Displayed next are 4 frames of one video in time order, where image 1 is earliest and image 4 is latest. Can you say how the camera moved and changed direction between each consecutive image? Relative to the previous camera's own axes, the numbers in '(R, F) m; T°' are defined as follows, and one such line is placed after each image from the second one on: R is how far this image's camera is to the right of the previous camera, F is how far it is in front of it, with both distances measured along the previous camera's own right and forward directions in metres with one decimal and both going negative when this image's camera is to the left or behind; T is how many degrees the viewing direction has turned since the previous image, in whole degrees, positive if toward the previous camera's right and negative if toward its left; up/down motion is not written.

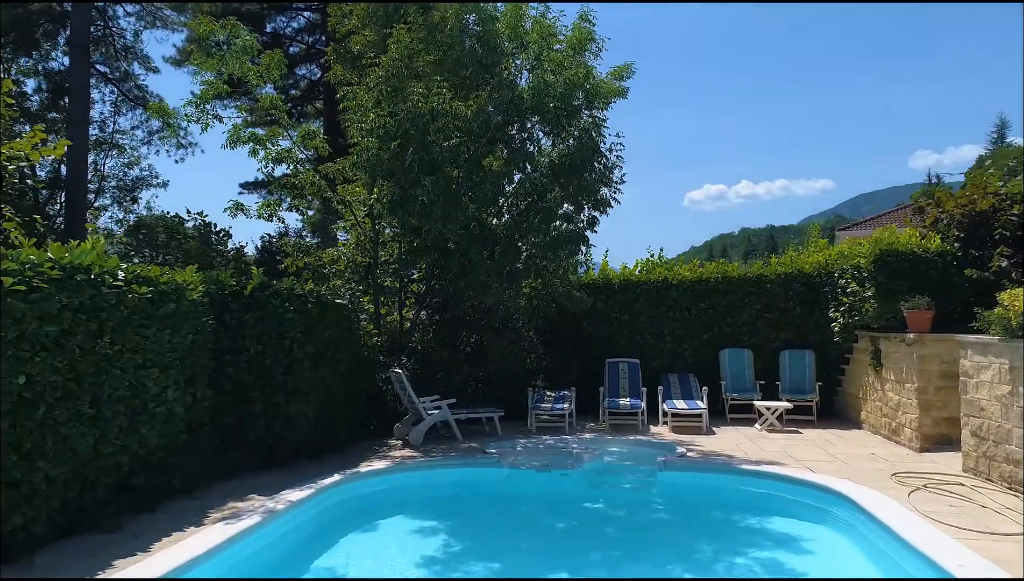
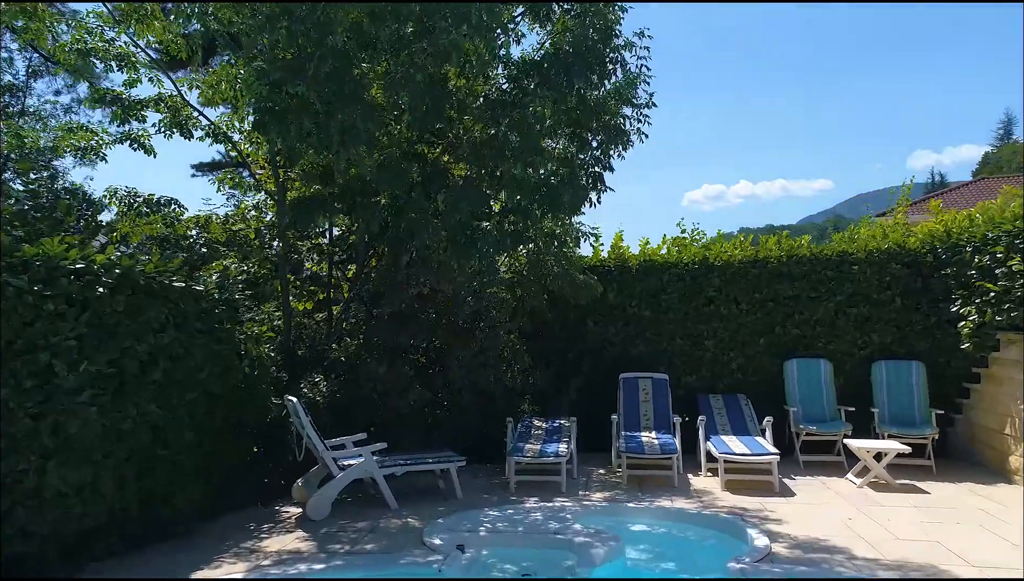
(+0.3, +3.7) m; 0°
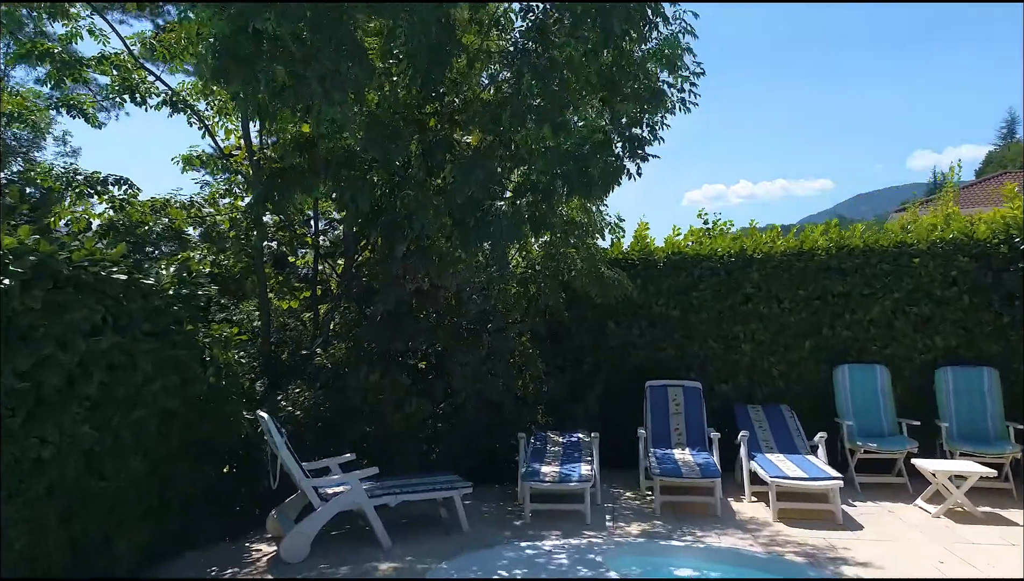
(-0.1, +1.0) m; 0°
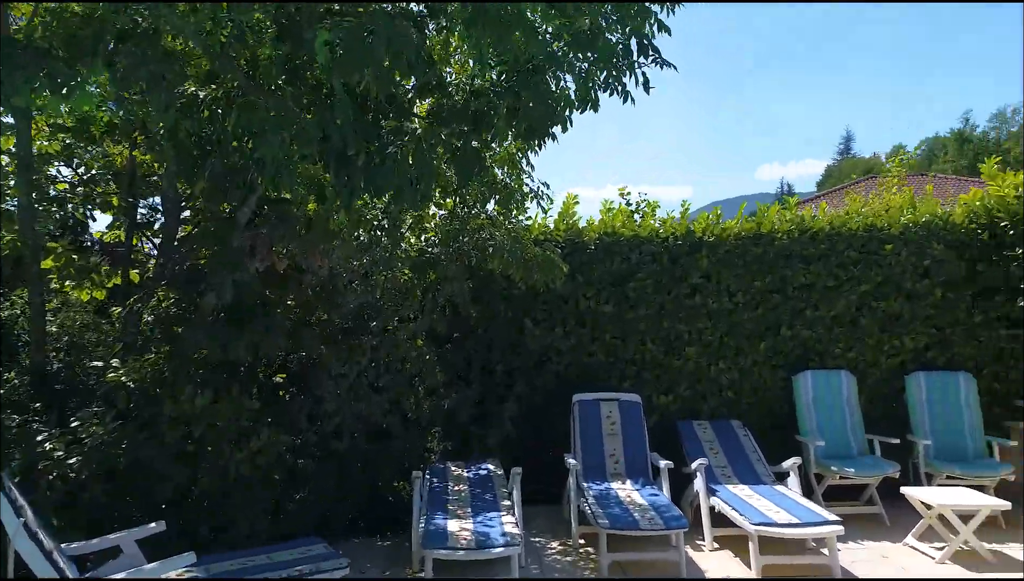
(-0.2, +1.8) m; +10°
